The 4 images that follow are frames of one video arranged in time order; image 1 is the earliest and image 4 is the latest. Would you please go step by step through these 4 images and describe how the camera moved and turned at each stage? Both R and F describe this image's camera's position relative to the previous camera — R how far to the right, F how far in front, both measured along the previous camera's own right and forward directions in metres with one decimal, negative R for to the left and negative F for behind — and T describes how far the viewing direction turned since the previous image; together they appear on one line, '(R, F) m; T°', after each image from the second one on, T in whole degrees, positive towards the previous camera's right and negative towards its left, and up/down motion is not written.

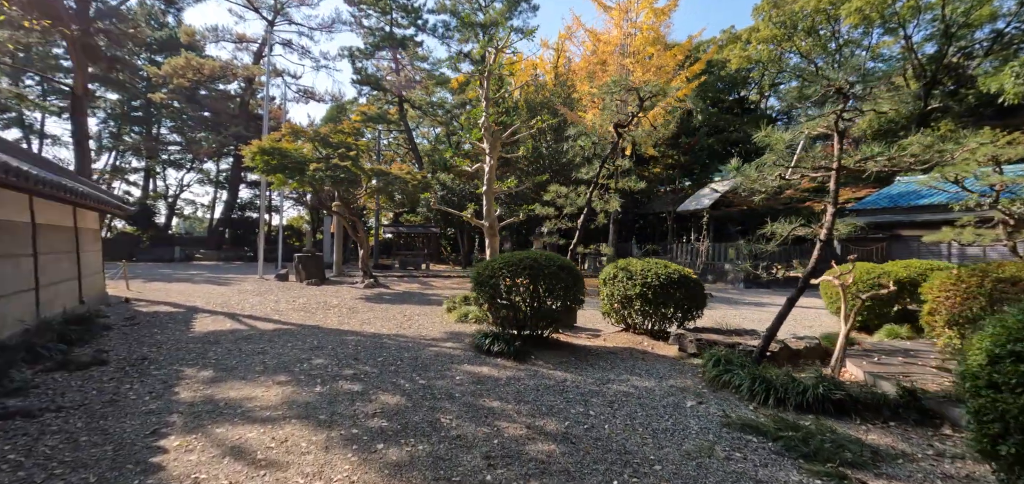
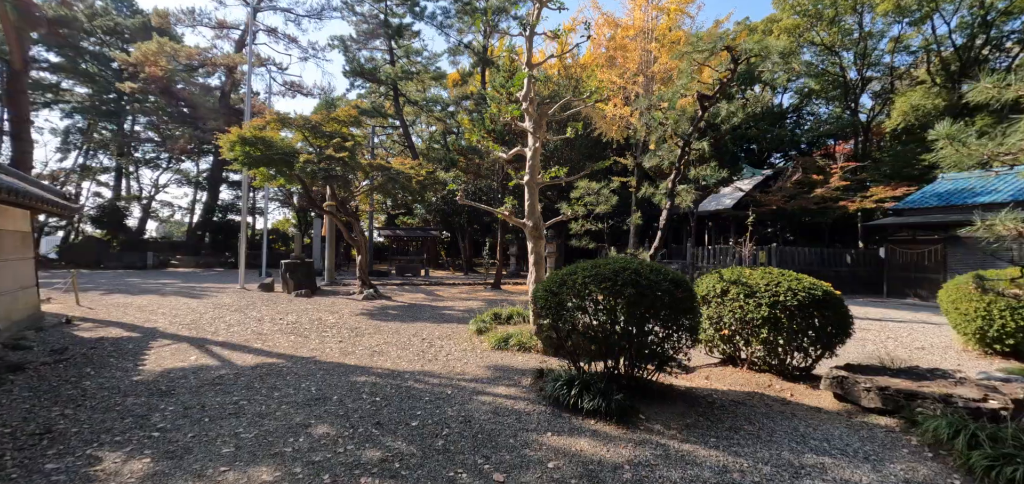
(-0.7, +1.5) m; +2°
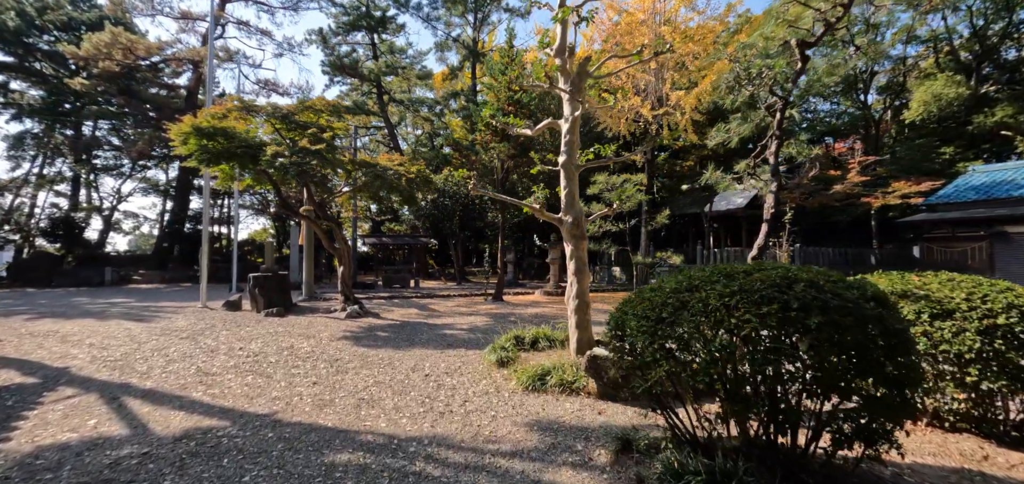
(-0.4, +1.4) m; +2°
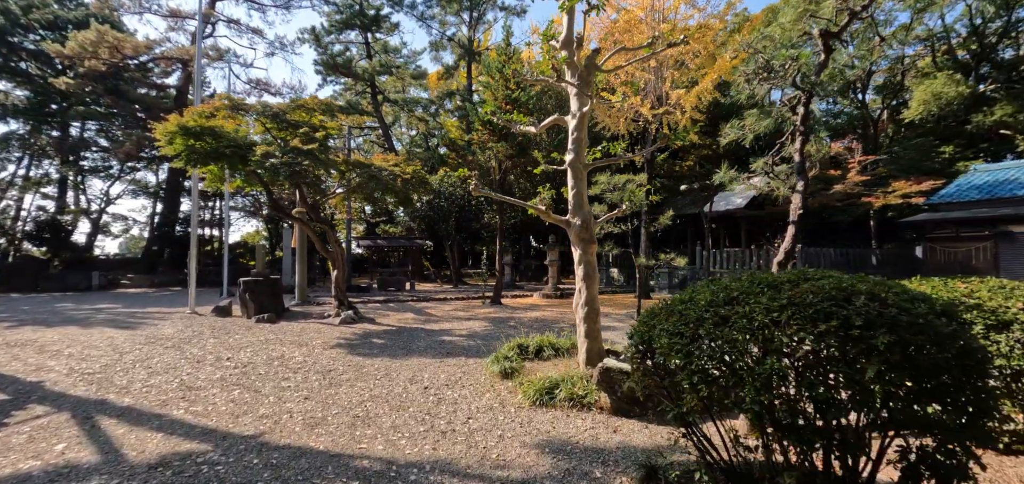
(-0.1, +0.3) m; +1°
